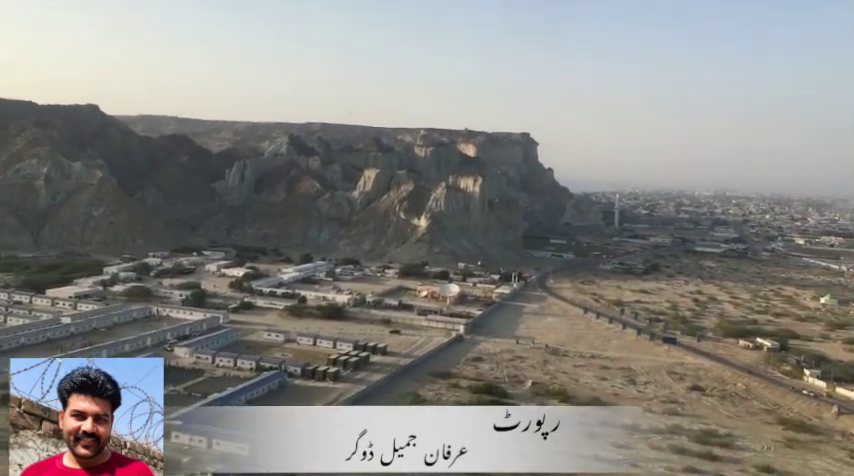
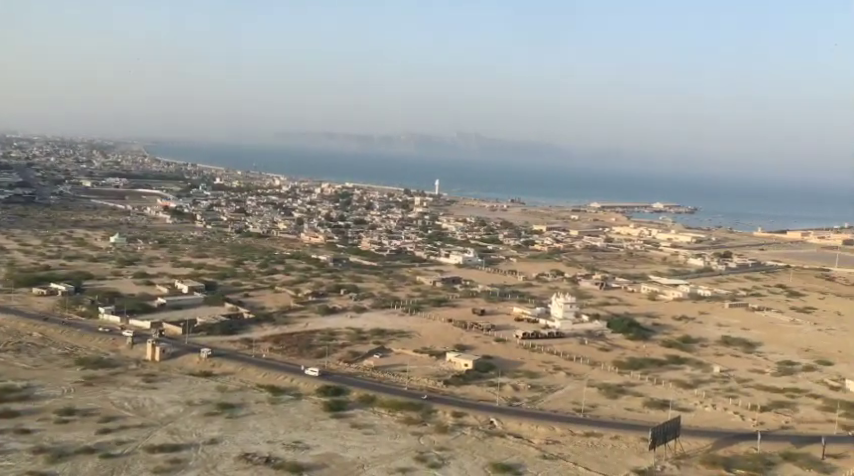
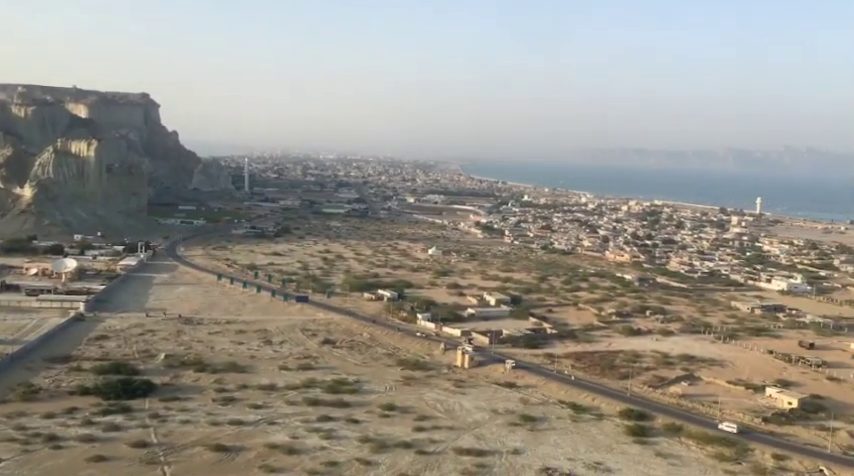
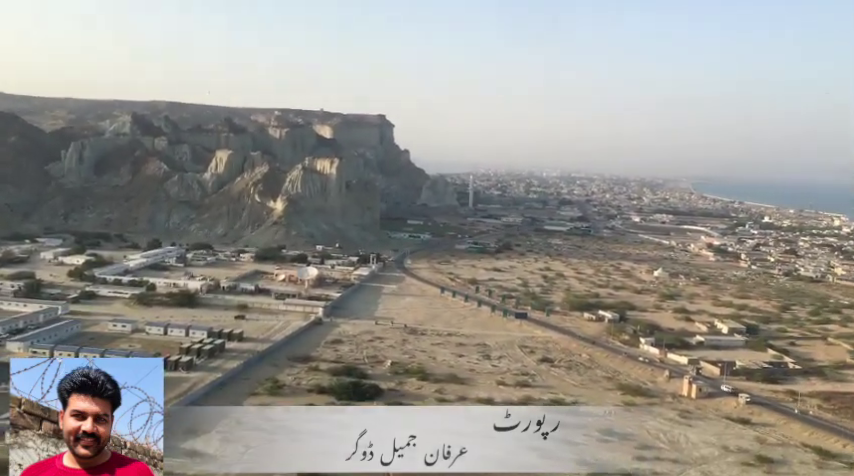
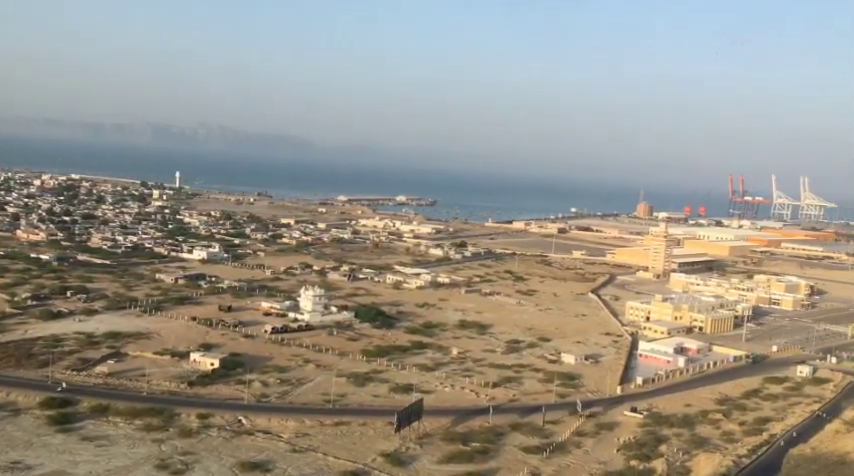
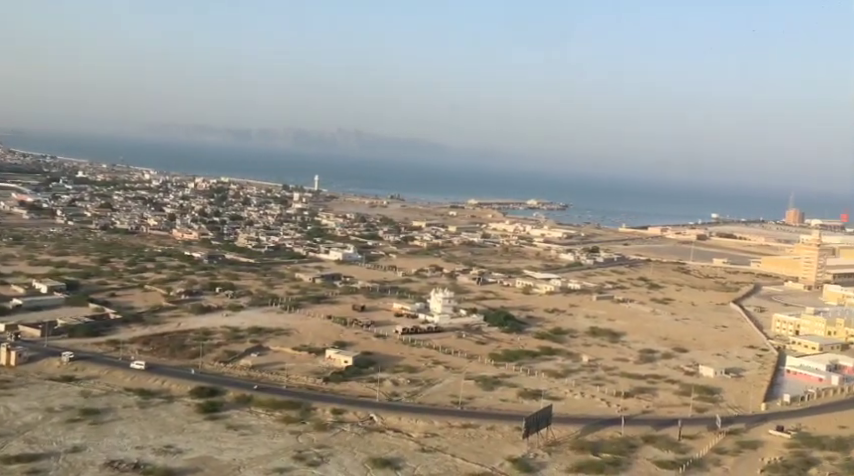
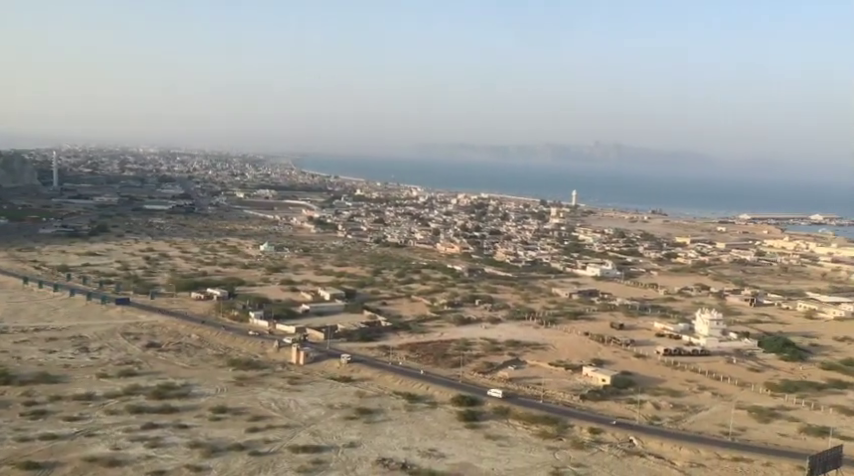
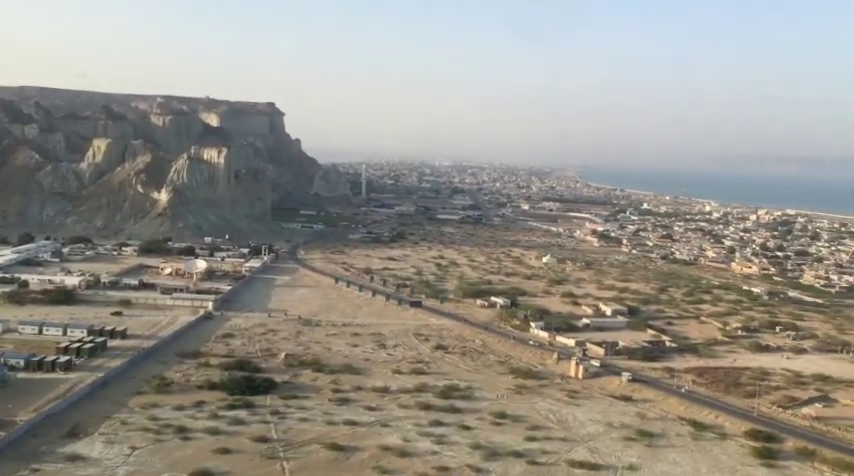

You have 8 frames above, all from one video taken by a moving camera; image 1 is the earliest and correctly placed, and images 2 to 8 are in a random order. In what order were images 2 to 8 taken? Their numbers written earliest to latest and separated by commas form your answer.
4, 8, 3, 7, 2, 6, 5
